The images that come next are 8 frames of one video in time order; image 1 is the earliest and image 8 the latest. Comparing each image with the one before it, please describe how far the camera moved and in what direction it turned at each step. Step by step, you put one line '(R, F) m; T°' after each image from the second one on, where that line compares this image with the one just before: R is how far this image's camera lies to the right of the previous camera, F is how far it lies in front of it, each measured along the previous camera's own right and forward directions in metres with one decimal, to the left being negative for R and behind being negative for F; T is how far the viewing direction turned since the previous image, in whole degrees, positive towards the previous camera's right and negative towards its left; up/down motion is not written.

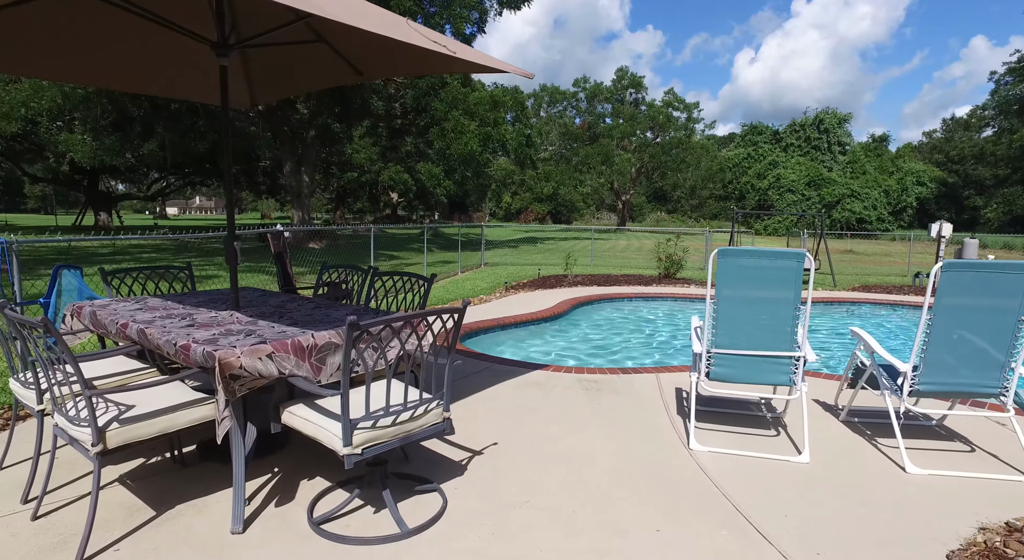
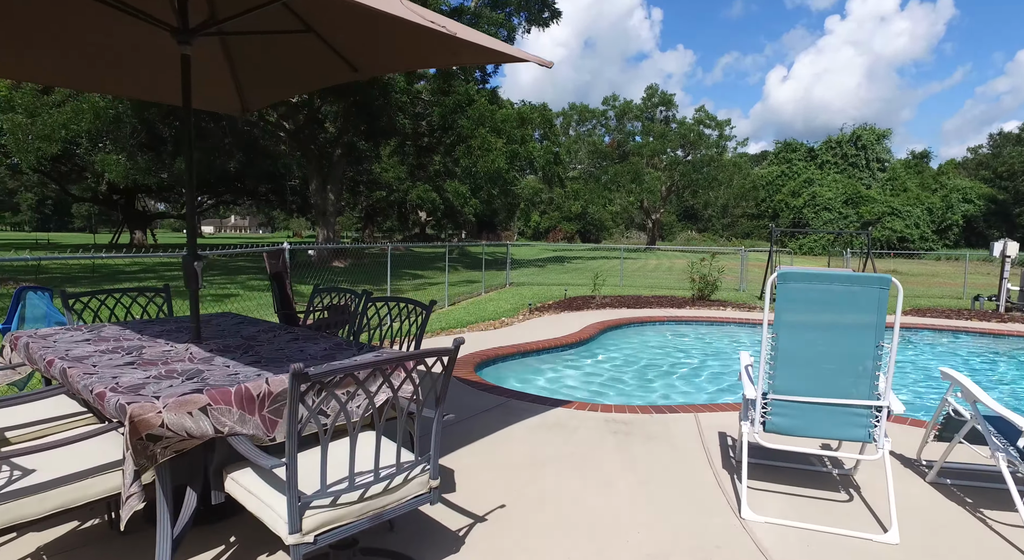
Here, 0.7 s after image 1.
(+0.1, +0.5) m; -3°
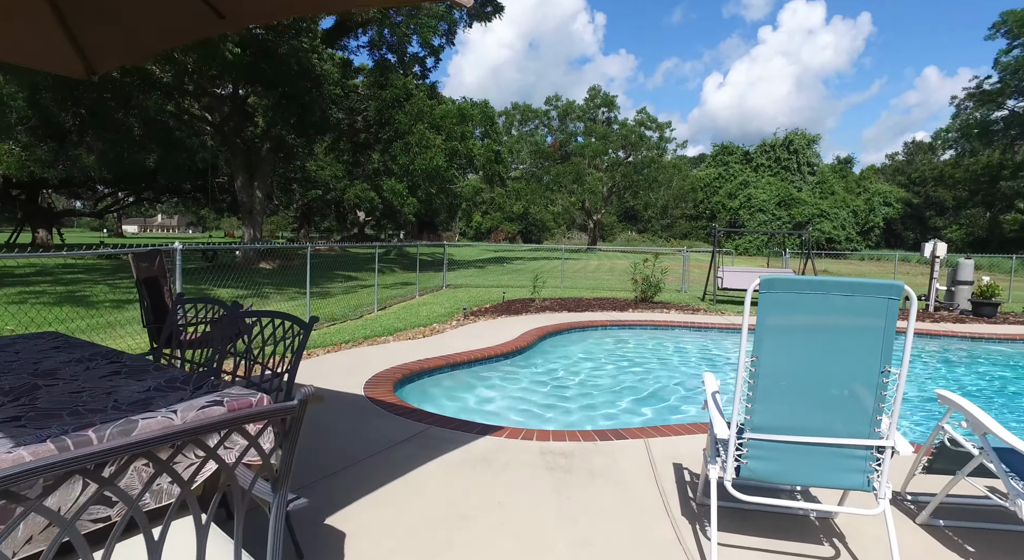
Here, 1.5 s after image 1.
(+0.1, +0.6) m; +5°
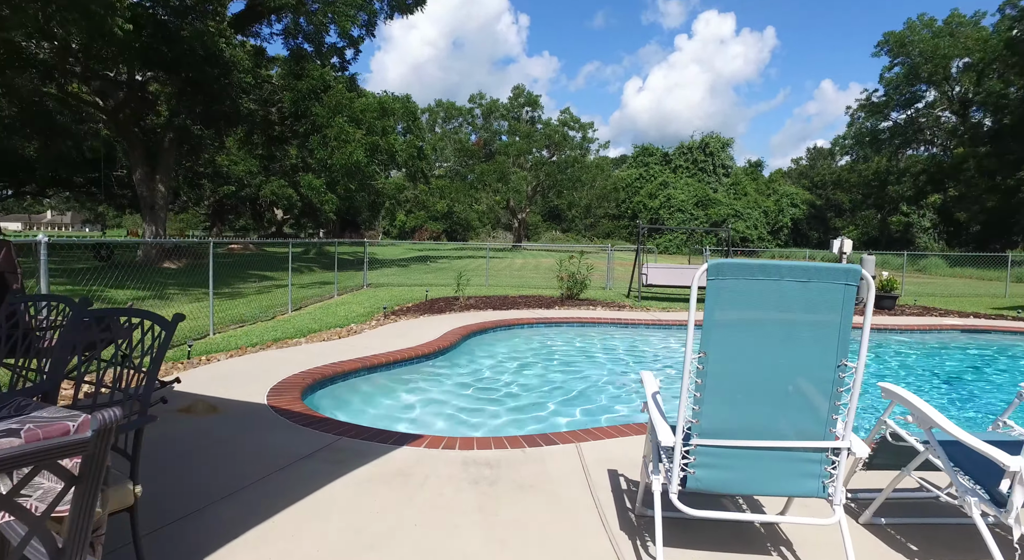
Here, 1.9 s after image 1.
(0.0, +0.3) m; +7°
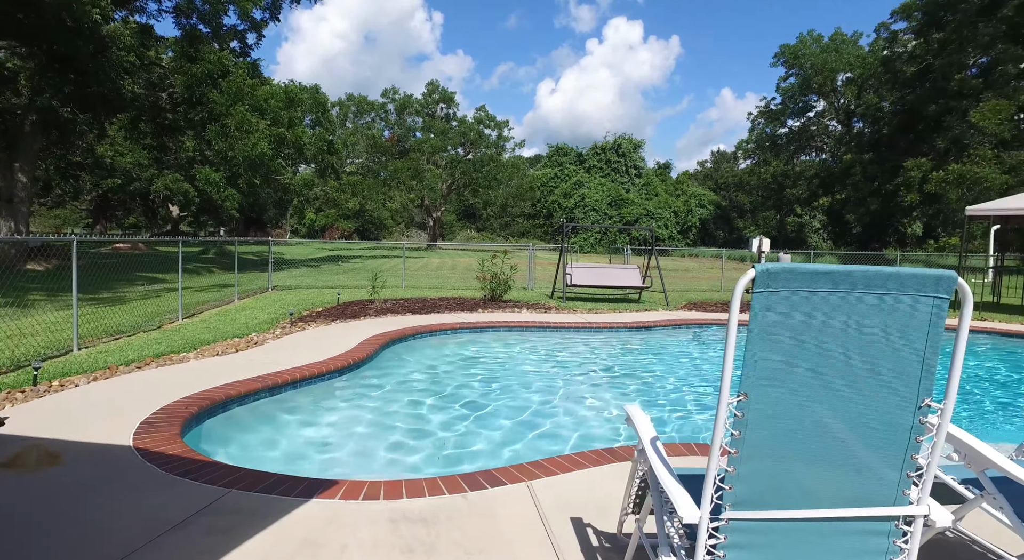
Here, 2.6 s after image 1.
(-0.1, +0.6) m; +8°
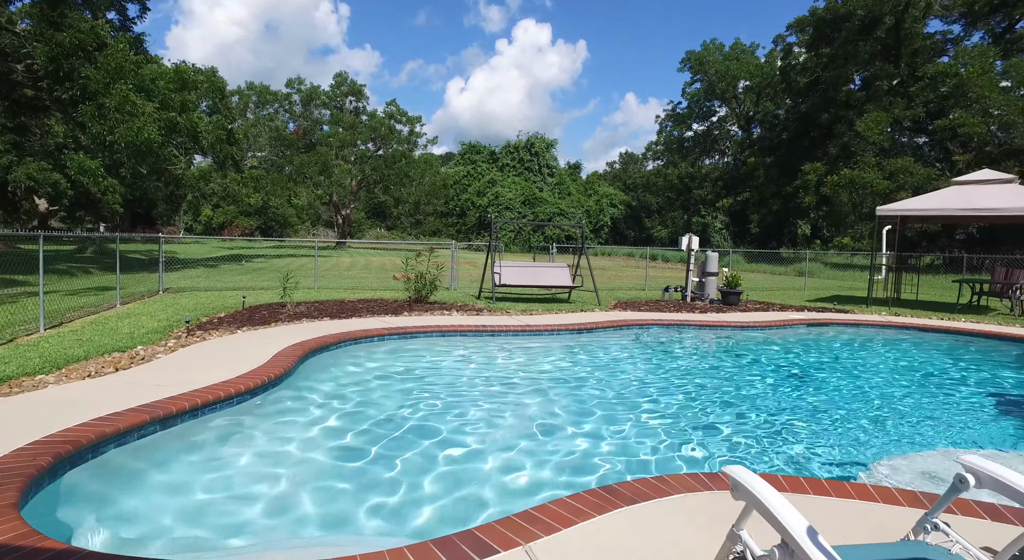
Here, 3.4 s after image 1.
(-0.3, +0.7) m; +9°
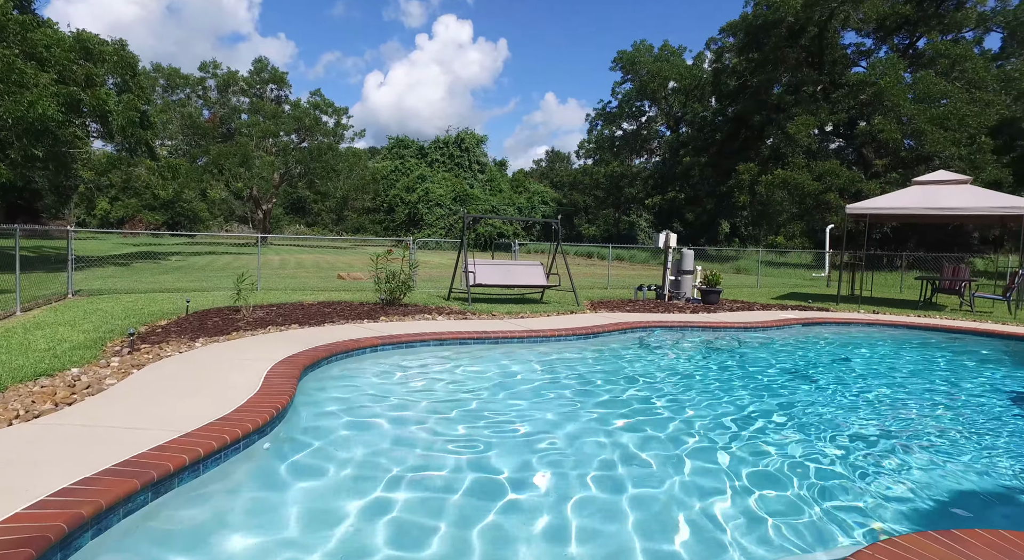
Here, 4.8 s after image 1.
(-1.0, +0.9) m; +7°
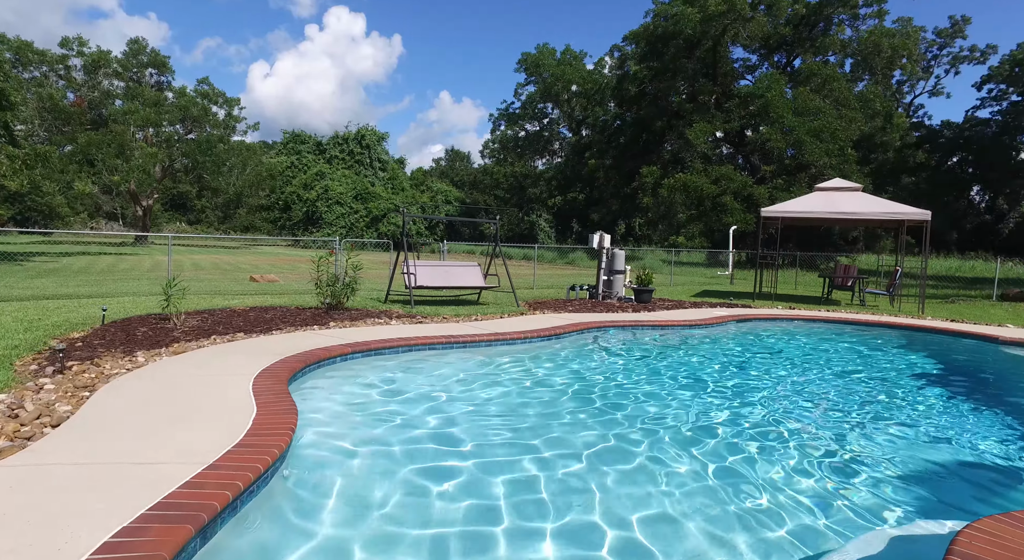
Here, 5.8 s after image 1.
(-0.8, +0.2) m; +10°
